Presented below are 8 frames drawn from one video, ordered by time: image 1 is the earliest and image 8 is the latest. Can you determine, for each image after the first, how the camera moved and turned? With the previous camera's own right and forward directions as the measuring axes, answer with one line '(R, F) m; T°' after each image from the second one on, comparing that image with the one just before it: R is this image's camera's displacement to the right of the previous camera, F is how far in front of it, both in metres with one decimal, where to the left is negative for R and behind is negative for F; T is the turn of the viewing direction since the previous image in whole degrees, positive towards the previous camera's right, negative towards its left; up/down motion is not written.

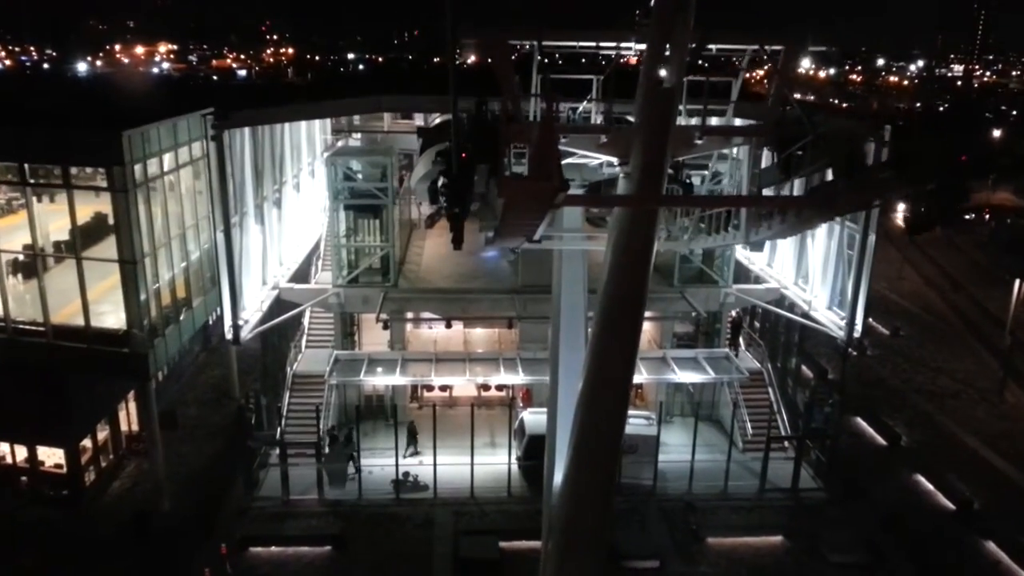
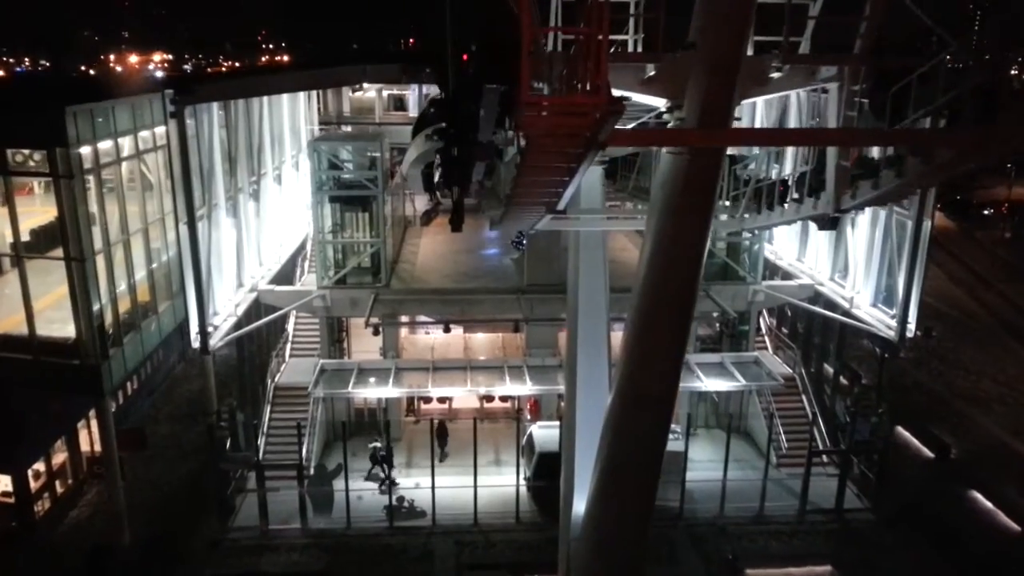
(-0.1, +2.0) m; 0°
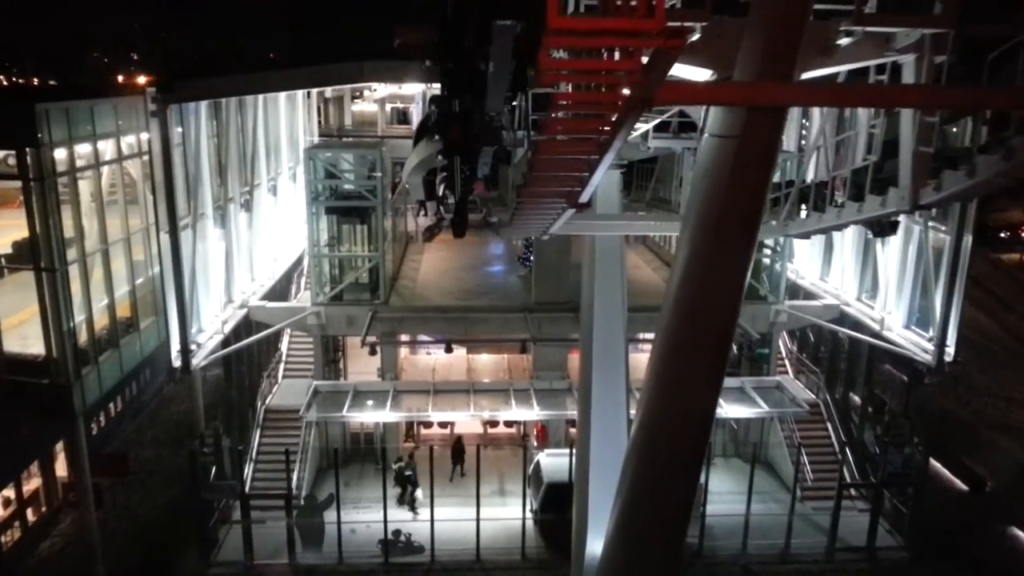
(-0.1, +1.1) m; 0°
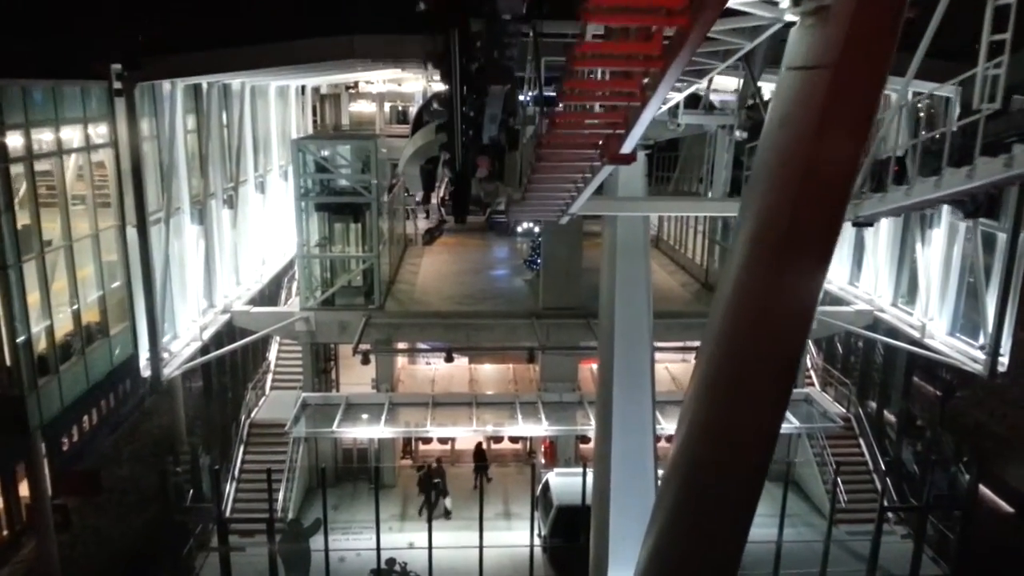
(-0.1, +1.3) m; 0°
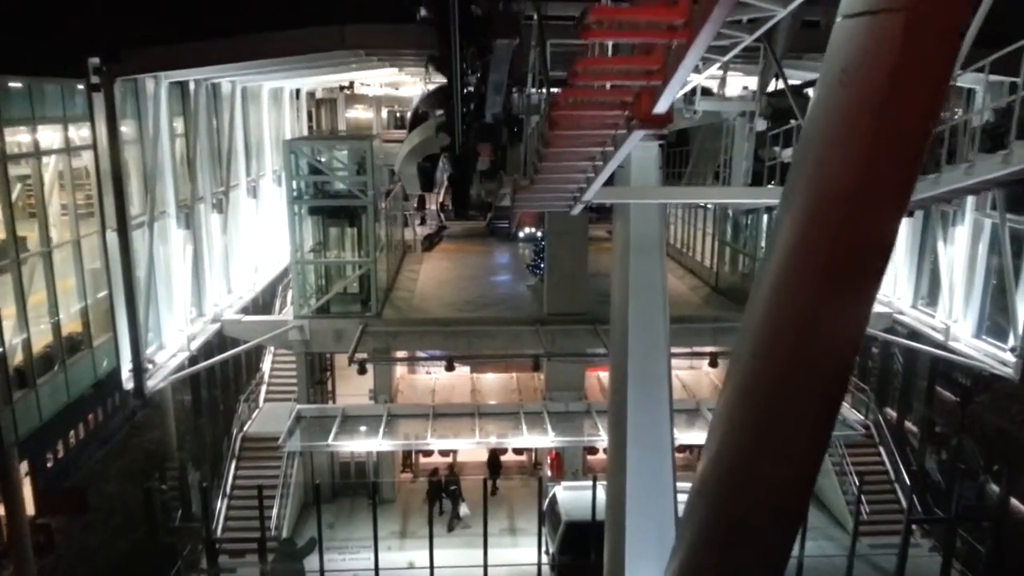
(0.0, +0.6) m; 0°
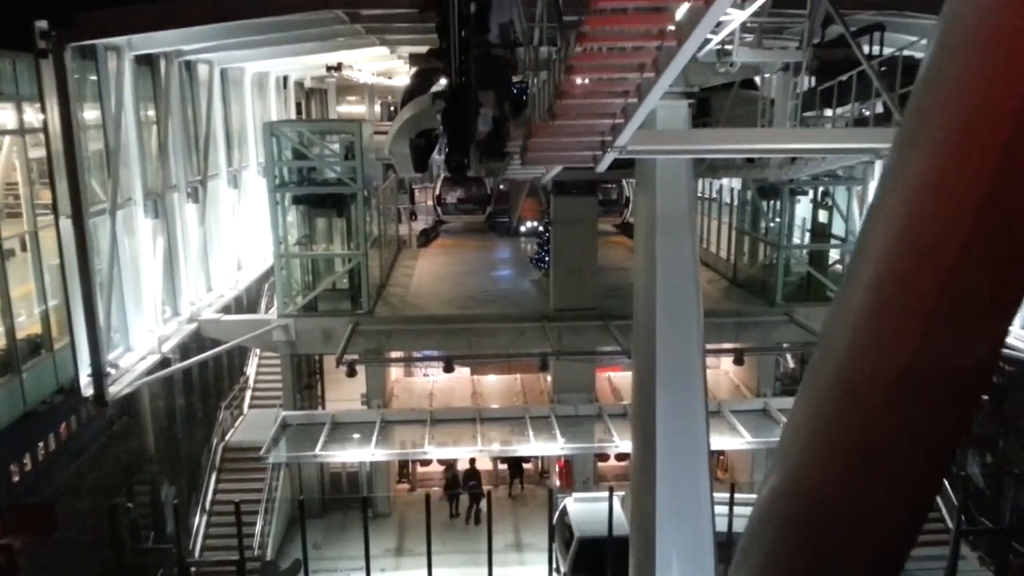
(-0.1, +1.2) m; 0°
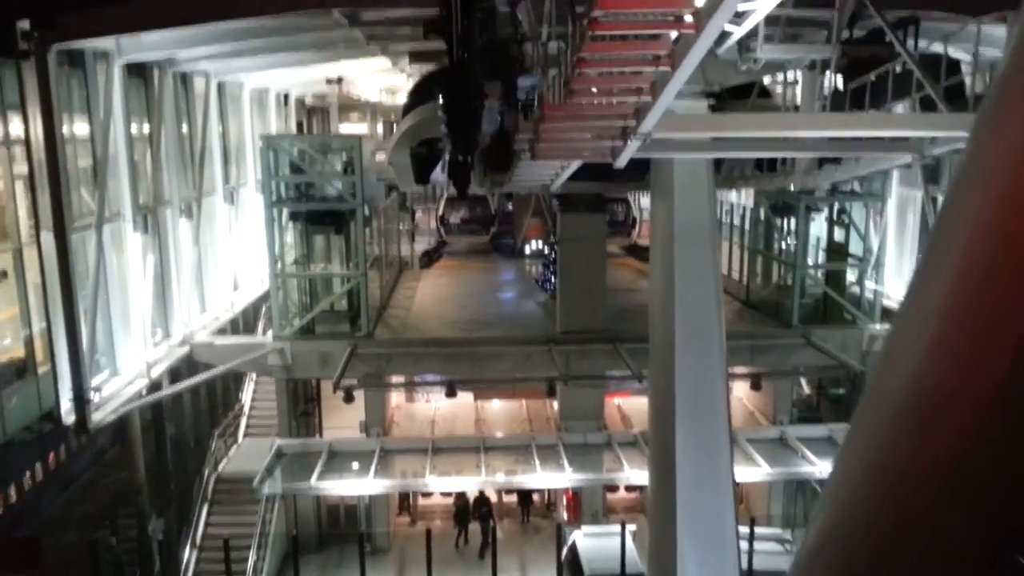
(0.0, +0.5) m; 0°
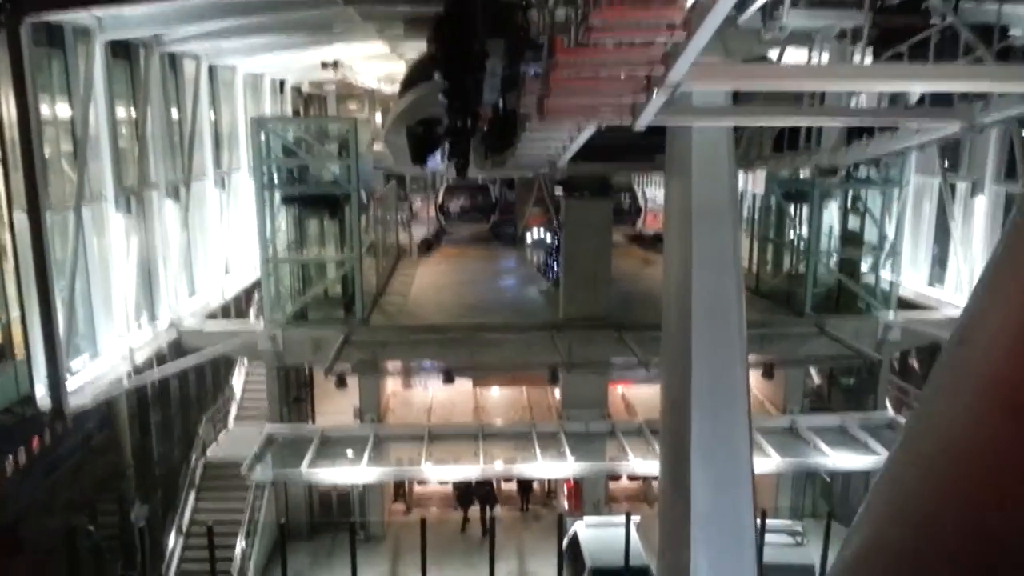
(0.0, +0.5) m; 0°
